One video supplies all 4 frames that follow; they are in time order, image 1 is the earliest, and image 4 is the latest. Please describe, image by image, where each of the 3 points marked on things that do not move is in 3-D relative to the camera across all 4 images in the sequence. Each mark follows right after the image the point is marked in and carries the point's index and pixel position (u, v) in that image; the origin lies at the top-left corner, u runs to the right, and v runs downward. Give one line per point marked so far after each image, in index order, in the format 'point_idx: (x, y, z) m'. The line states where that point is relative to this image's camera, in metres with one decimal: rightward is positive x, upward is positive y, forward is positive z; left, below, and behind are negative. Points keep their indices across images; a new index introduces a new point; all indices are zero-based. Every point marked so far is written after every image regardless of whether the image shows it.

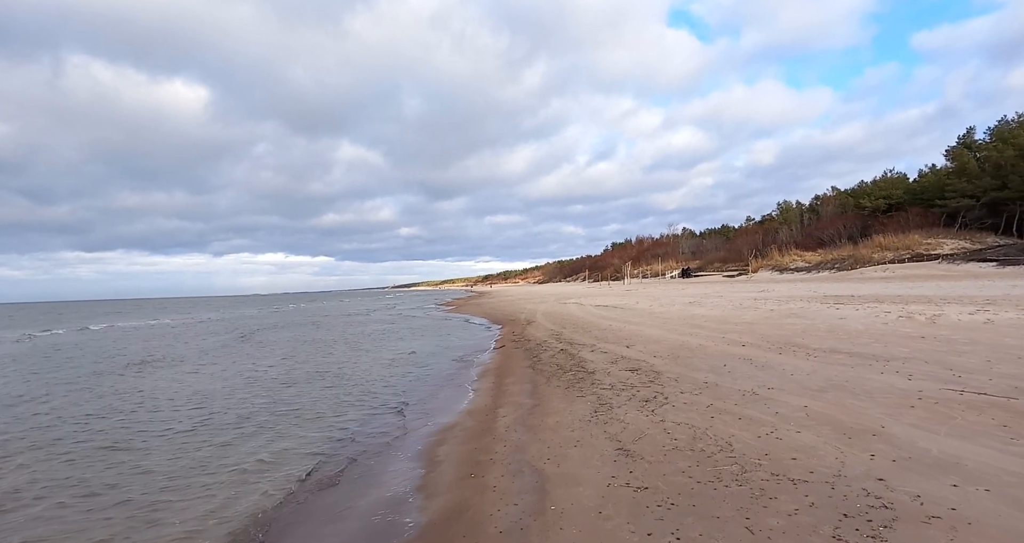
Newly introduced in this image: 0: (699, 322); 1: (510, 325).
0: (+4.8, -1.3, +11.5) m
1: (-0.1, -2.3, +19.0) m
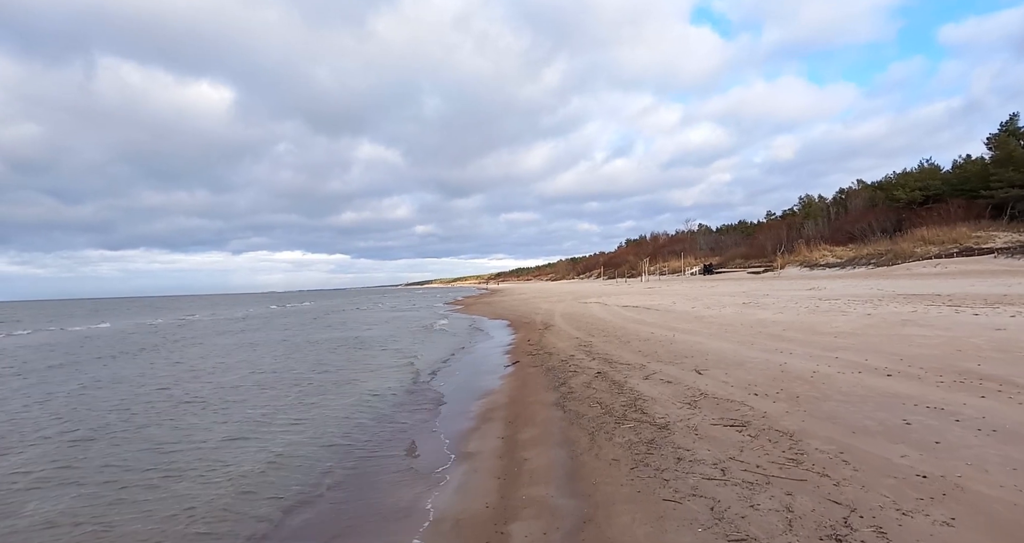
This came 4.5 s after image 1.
0: (+5.1, -1.2, +8.7) m
1: (+0.4, -2.1, +16.3) m
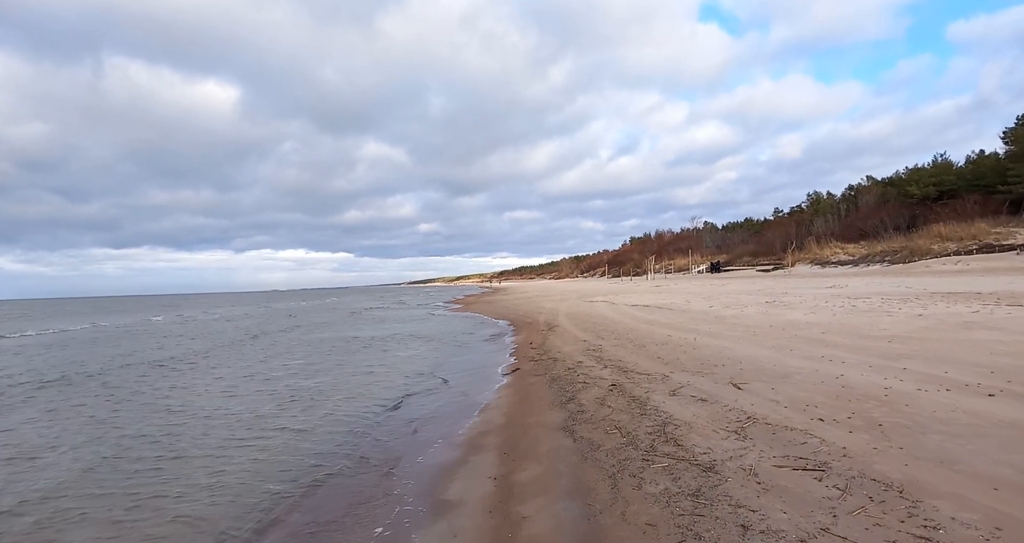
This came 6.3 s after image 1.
0: (+5.1, -1.1, +7.5) m
1: (+0.5, -2.0, +15.2) m
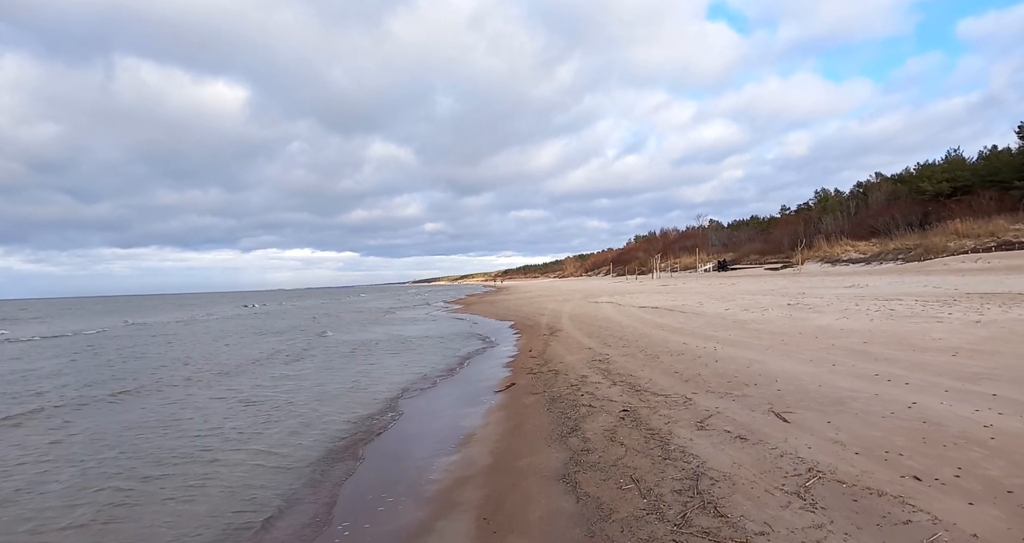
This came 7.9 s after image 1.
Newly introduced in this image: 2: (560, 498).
0: (+5.0, -1.1, +6.5) m
1: (+0.5, -2.0, +14.2) m
2: (+0.3, -1.6, +3.1) m
